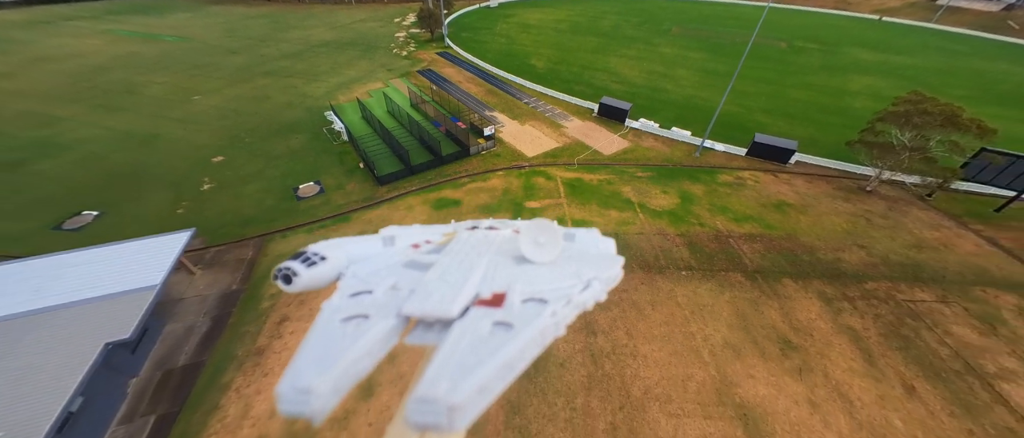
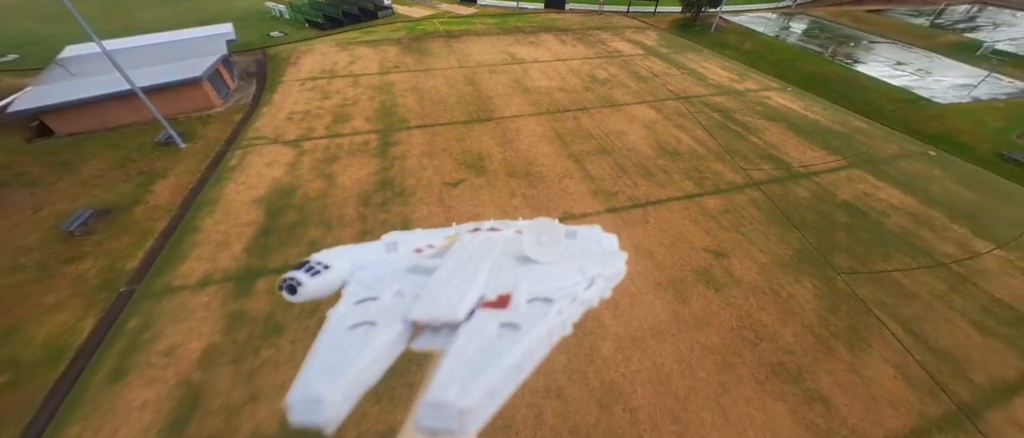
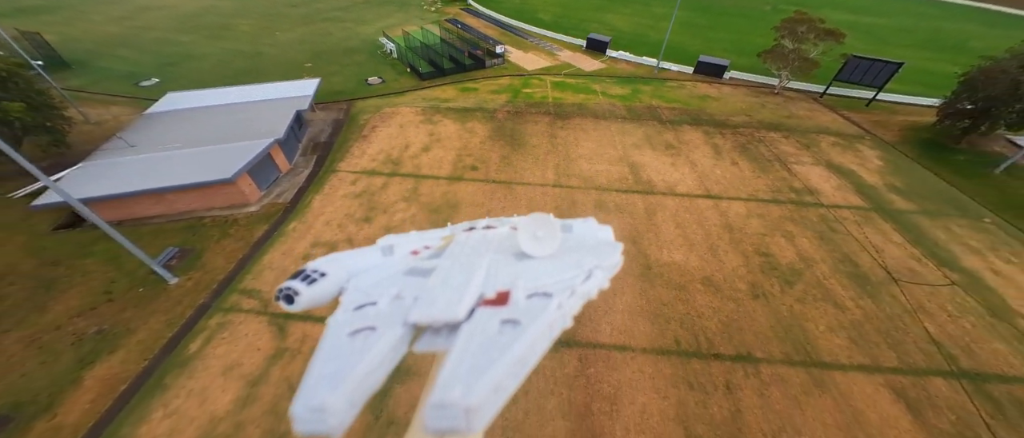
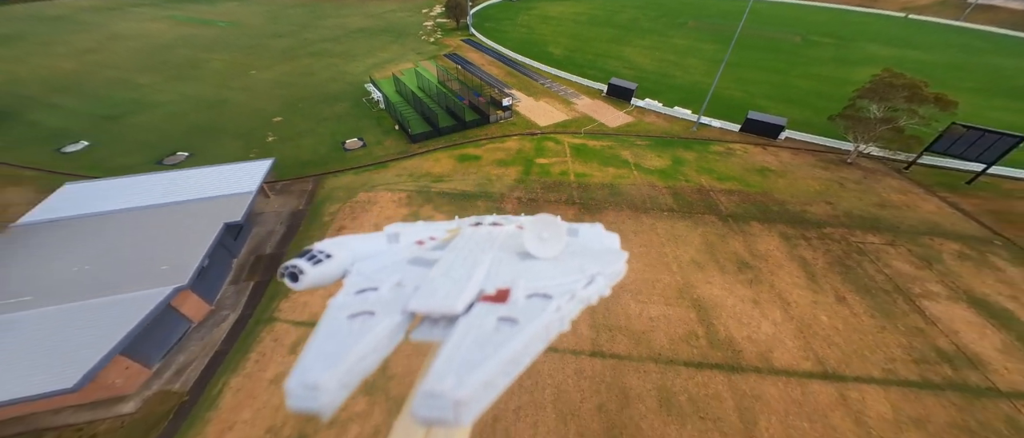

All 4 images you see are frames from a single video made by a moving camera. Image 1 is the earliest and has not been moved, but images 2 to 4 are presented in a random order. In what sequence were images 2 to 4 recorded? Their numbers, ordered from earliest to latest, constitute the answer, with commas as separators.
4, 3, 2
